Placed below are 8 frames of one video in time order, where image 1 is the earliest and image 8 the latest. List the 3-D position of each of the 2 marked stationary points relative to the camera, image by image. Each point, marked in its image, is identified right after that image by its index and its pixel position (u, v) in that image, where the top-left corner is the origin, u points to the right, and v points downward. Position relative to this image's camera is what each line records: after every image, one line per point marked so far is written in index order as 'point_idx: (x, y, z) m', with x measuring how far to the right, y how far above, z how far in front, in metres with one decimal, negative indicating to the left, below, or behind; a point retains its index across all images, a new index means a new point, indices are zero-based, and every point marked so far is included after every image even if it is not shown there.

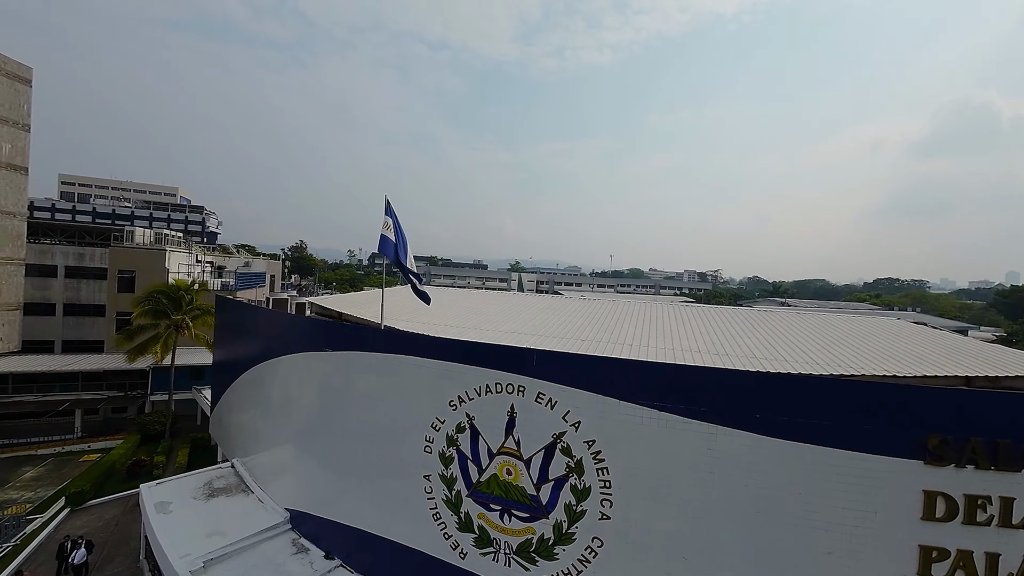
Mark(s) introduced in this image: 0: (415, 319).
0: (-3.7, -1.2, +15.0) m
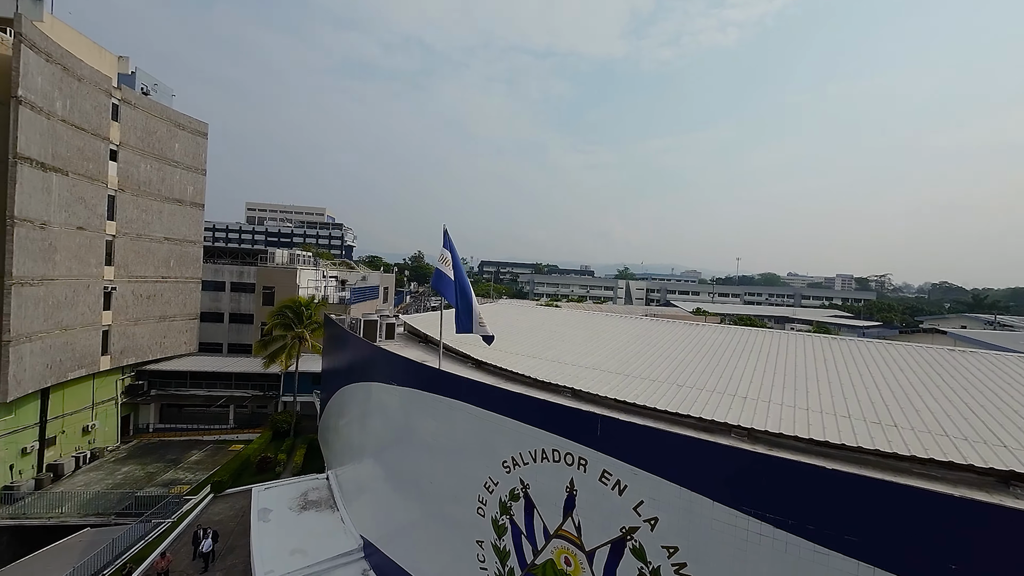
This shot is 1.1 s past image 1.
0: (-0.8, -2.1, +14.2) m
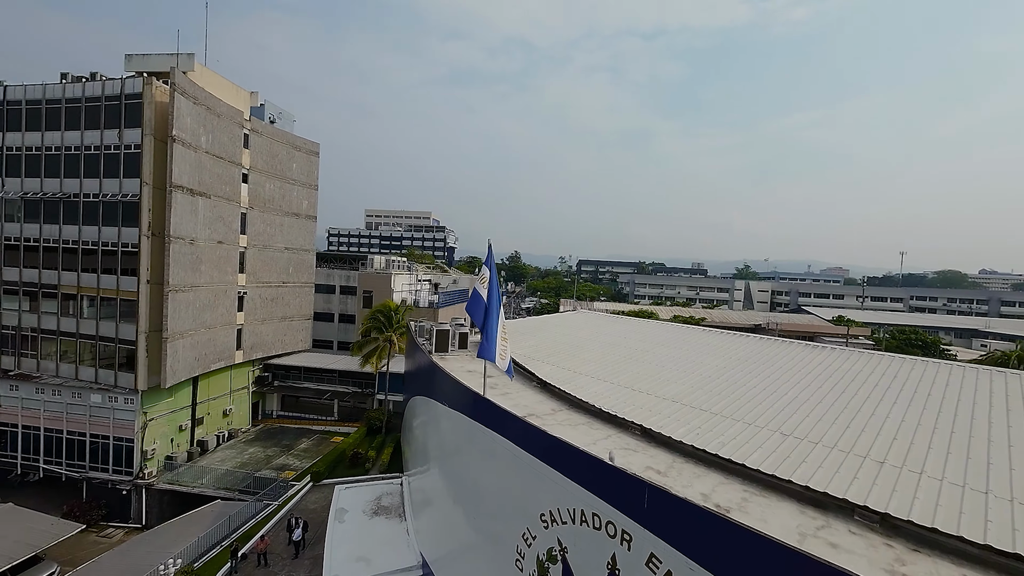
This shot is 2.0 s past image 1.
0: (+1.4, -2.5, +12.9) m
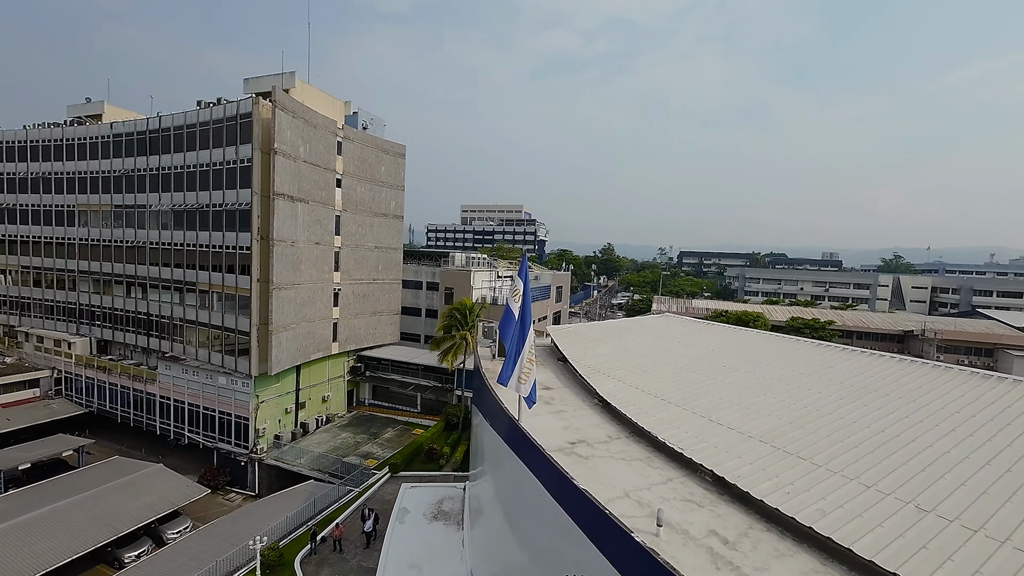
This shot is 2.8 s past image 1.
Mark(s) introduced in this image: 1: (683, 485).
0: (+3.0, -2.6, +11.3) m
1: (+3.0, -3.4, +7.2) m
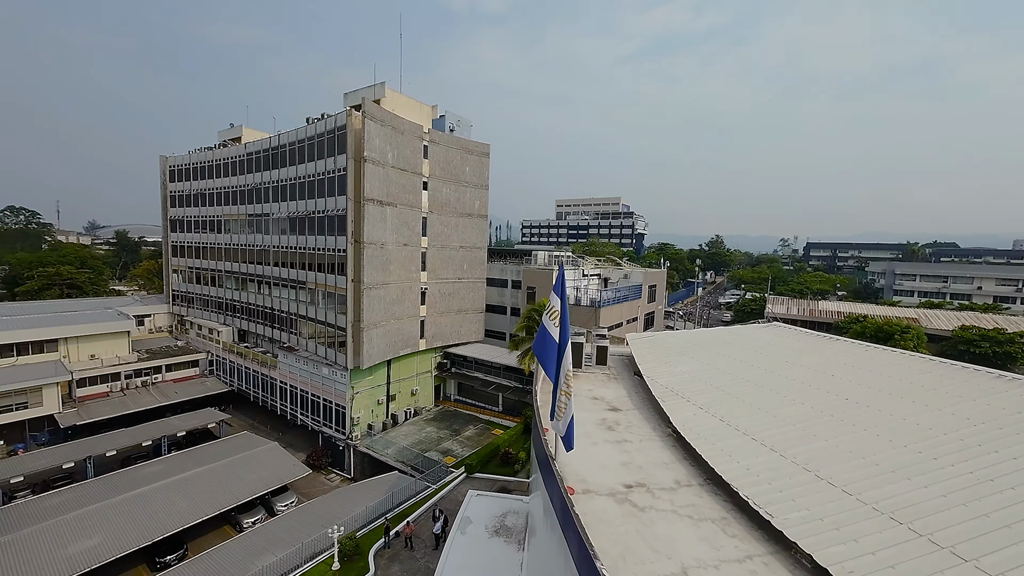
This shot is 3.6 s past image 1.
0: (+4.4, -2.8, +9.4) m
1: (+3.4, -3.7, +5.5) m
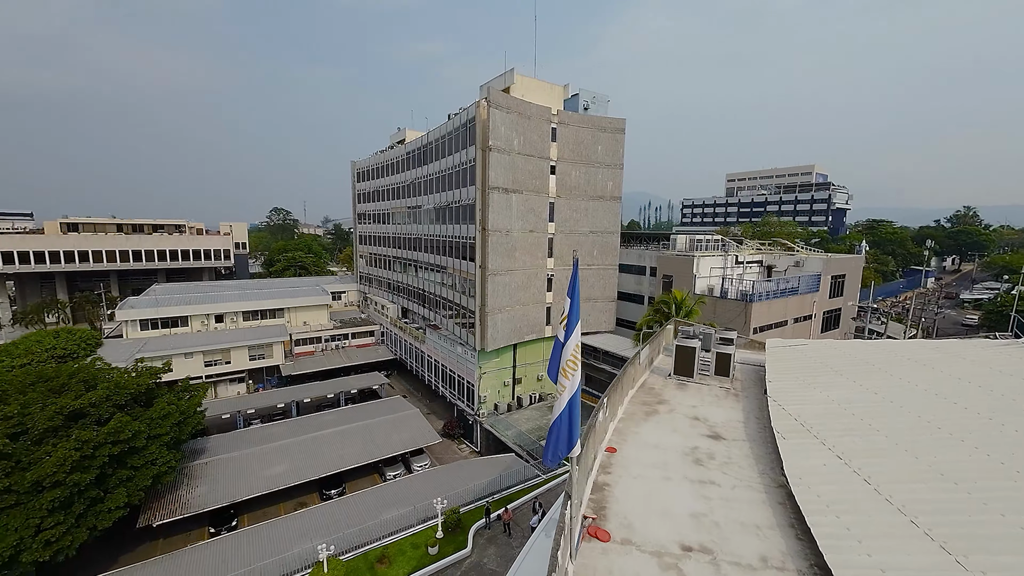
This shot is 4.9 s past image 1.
0: (+5.4, -2.8, +6.7) m
1: (+3.0, -3.9, +3.4) m
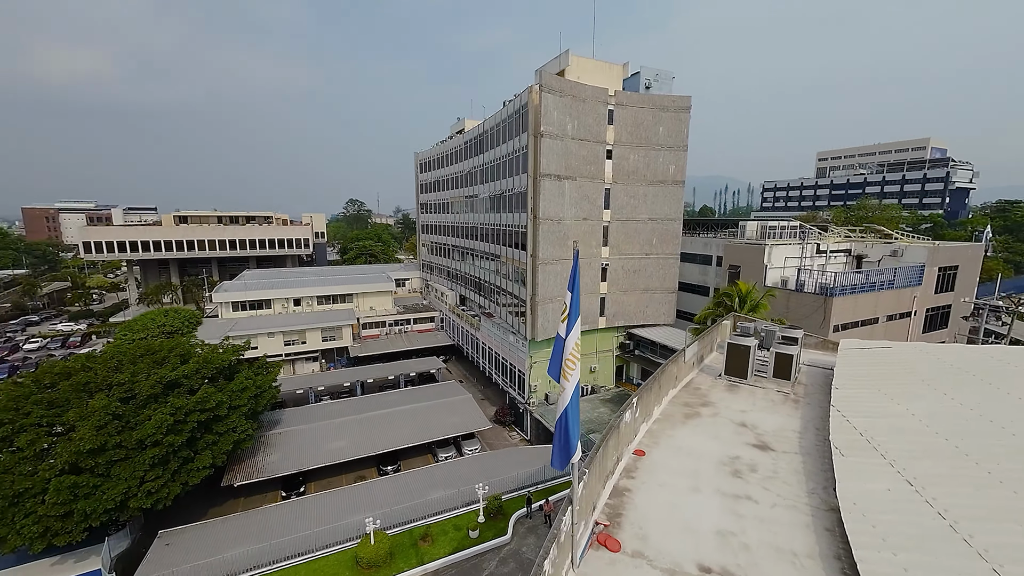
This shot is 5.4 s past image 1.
0: (+5.5, -2.8, +5.7) m
1: (+2.6, -3.9, +2.9) m
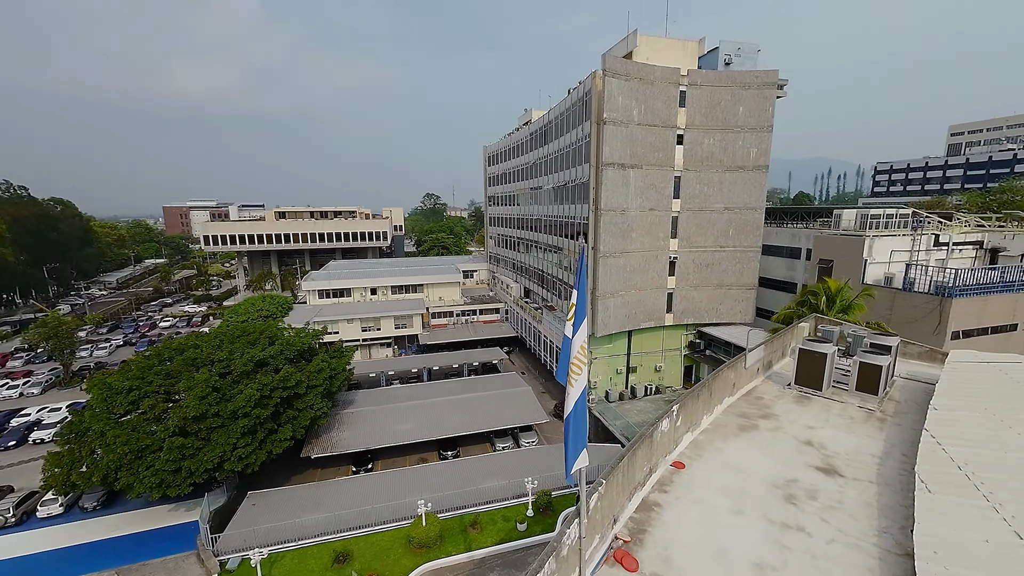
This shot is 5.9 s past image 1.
0: (+5.6, -2.8, +4.6) m
1: (+2.3, -3.9, +2.3) m
